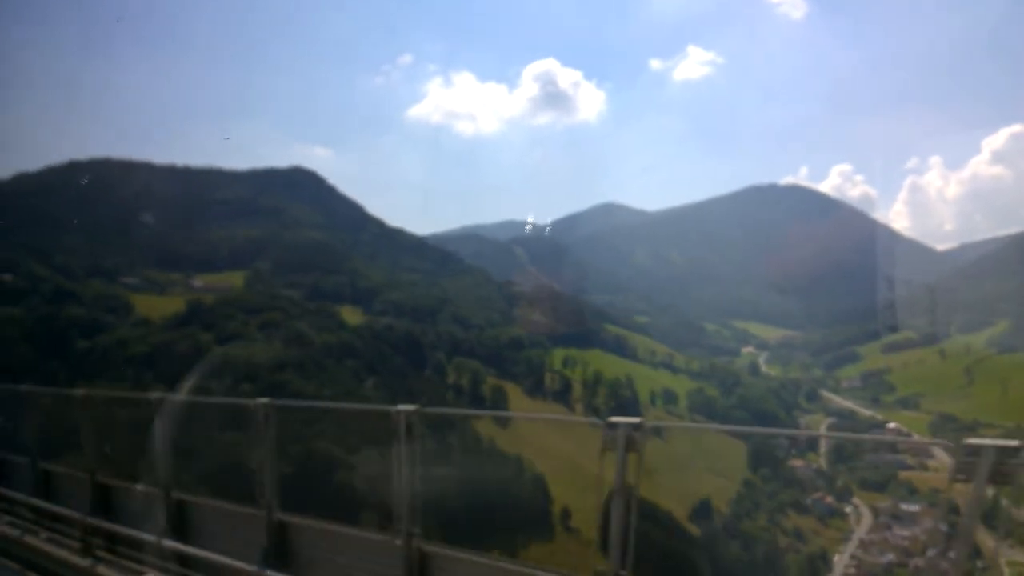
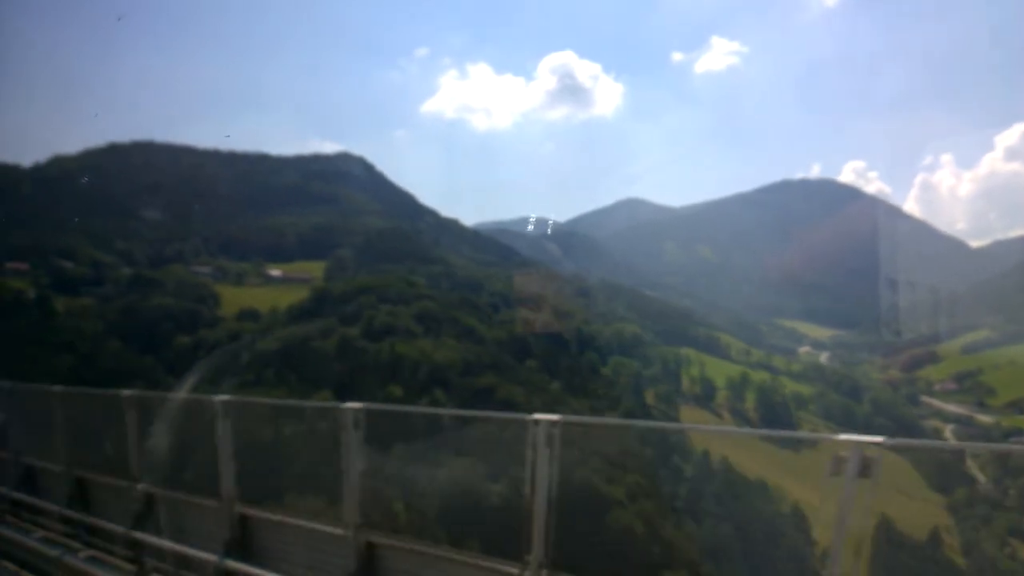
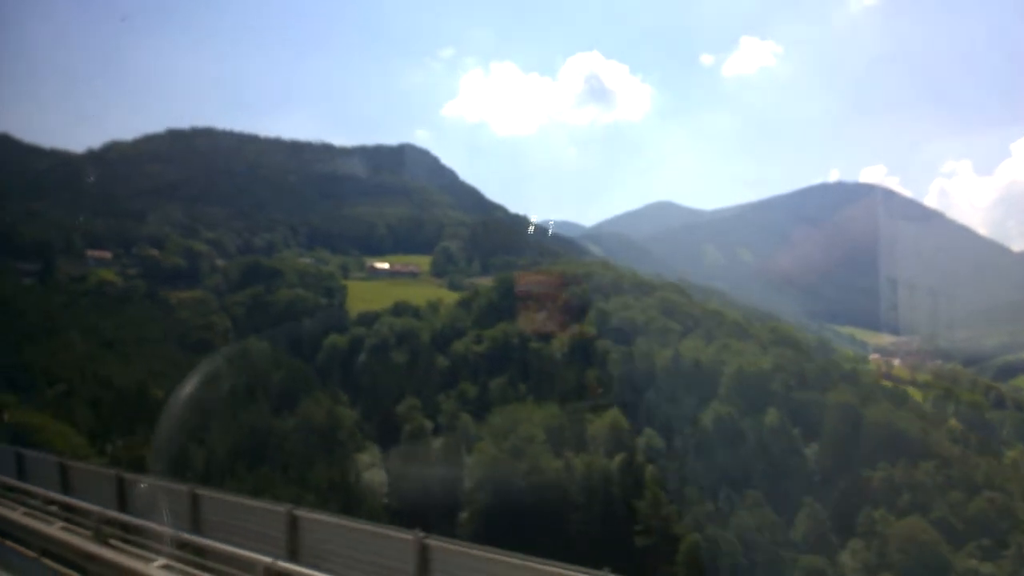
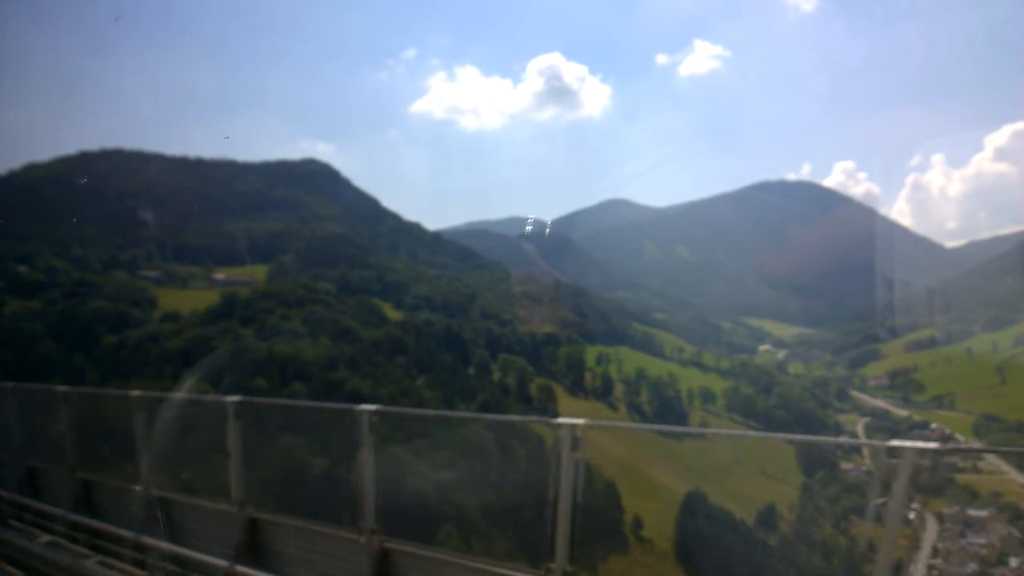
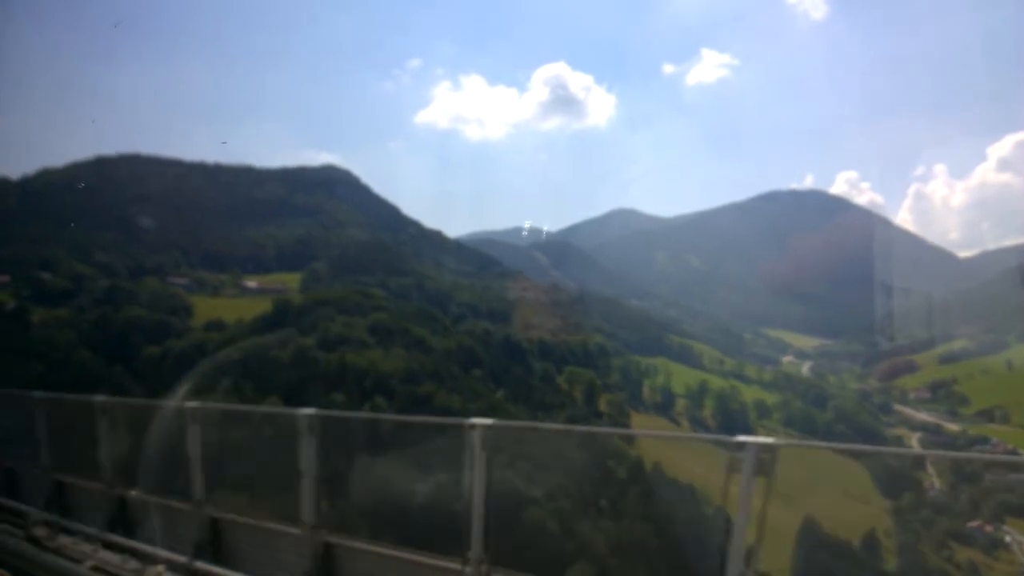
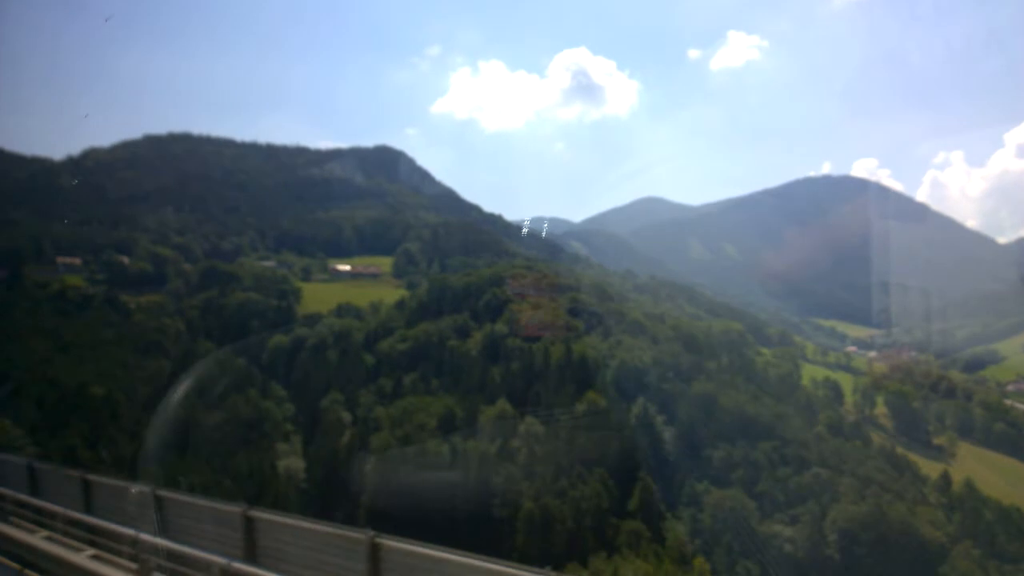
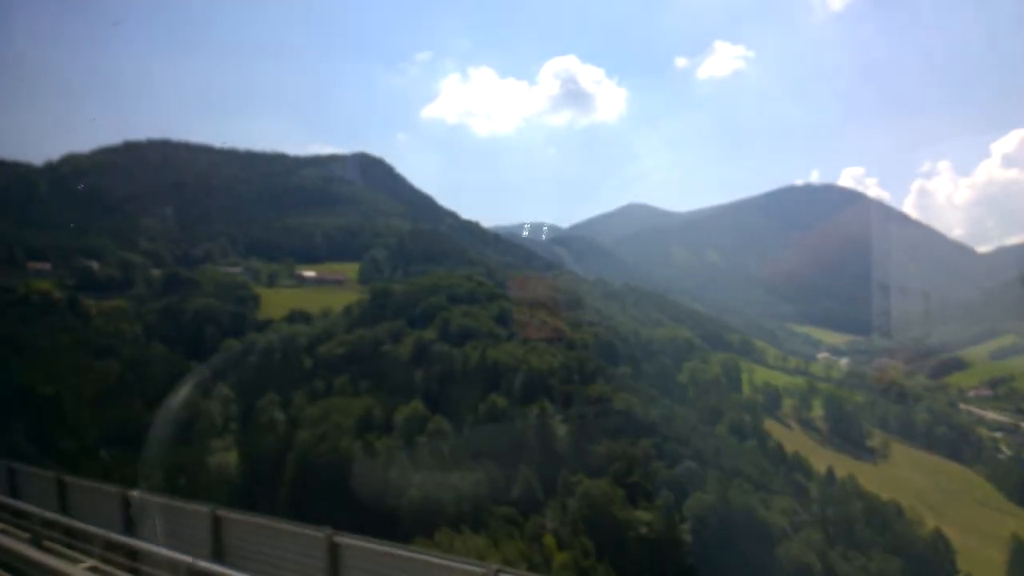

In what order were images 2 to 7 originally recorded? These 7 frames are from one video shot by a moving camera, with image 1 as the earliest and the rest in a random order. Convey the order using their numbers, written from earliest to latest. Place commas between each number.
4, 5, 2, 7, 6, 3
